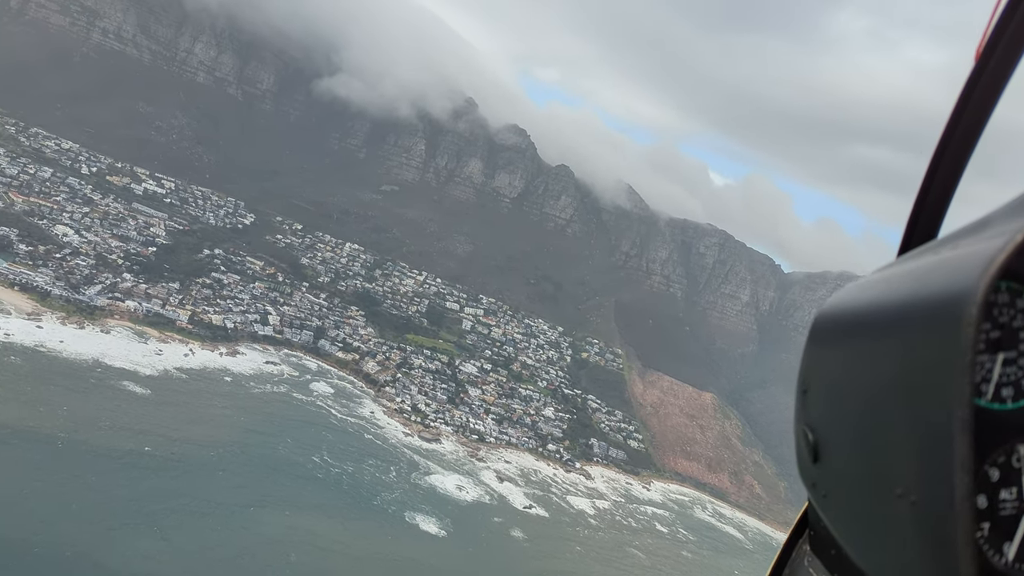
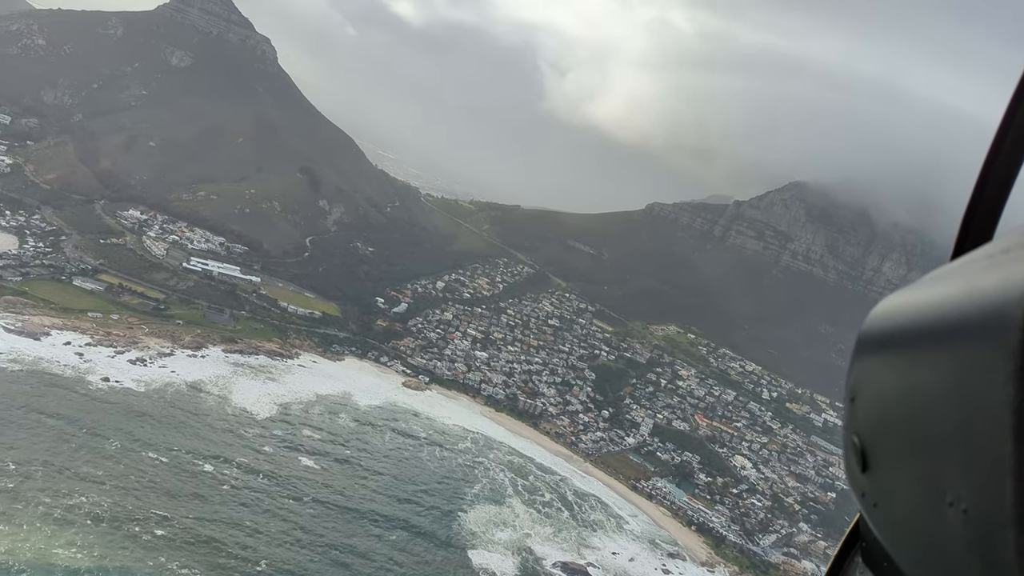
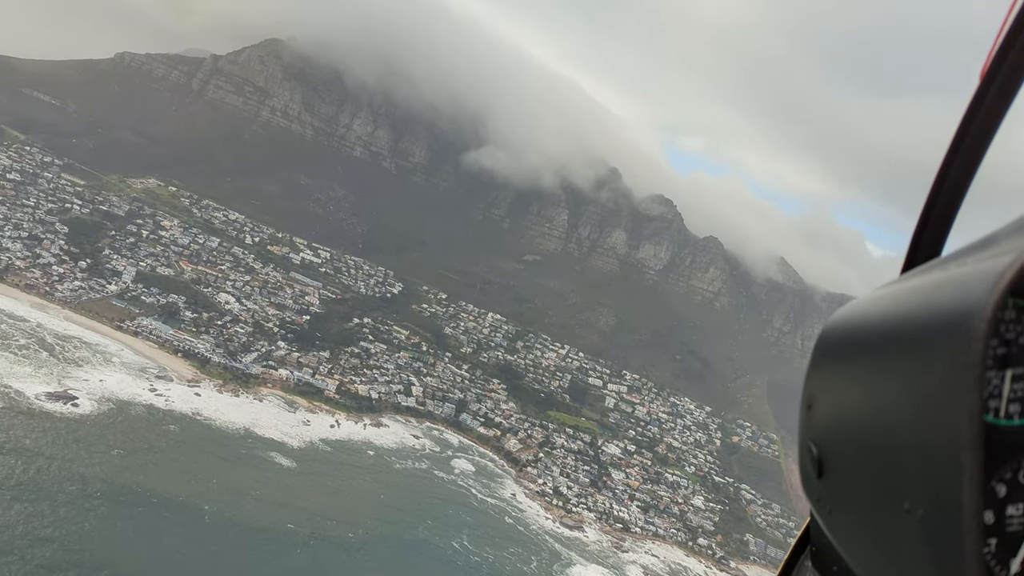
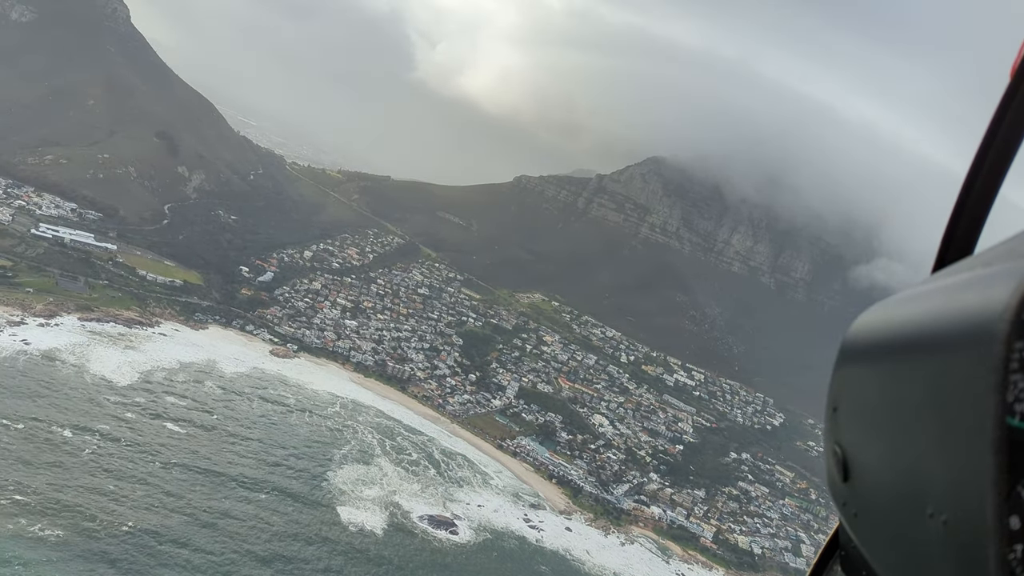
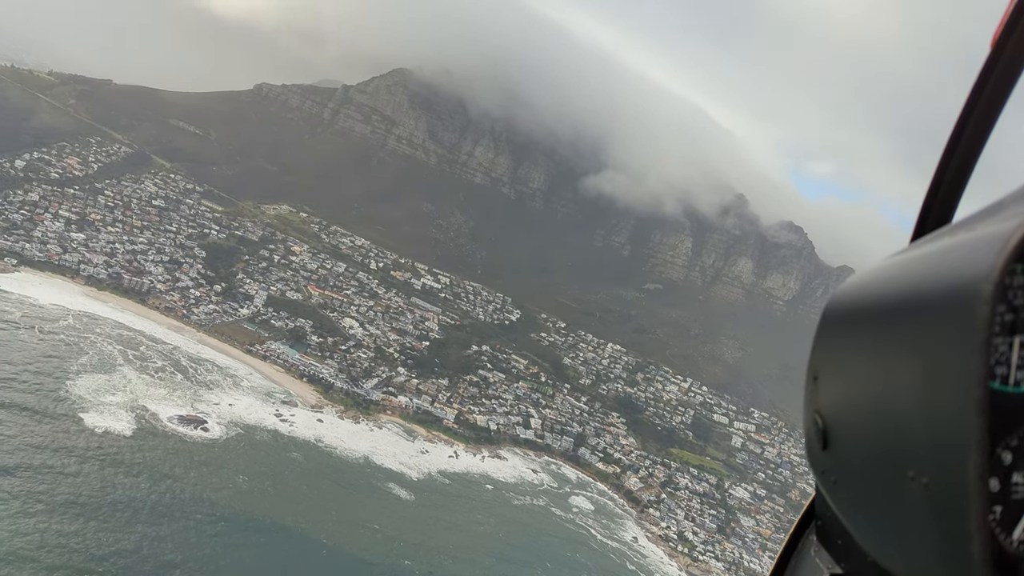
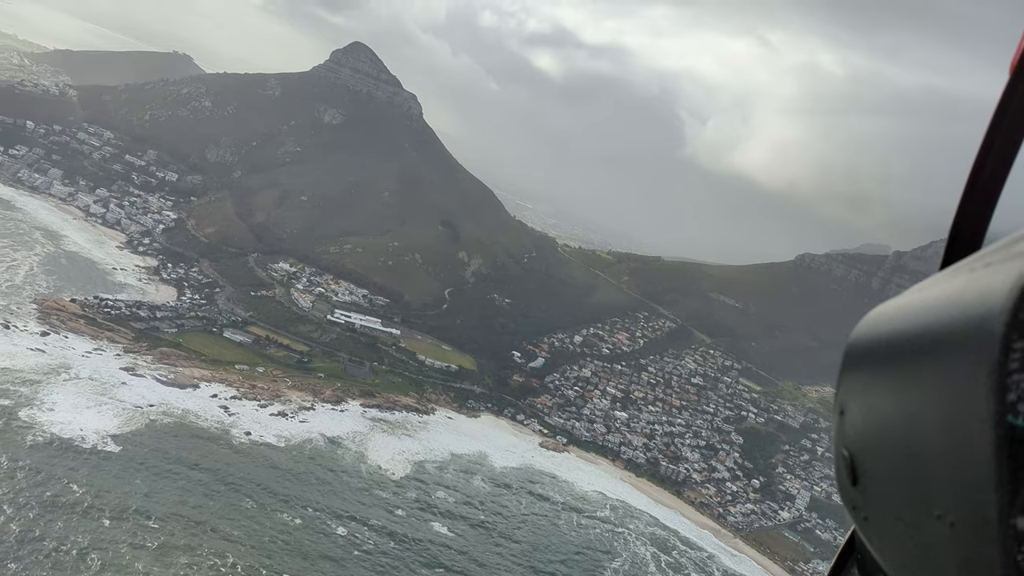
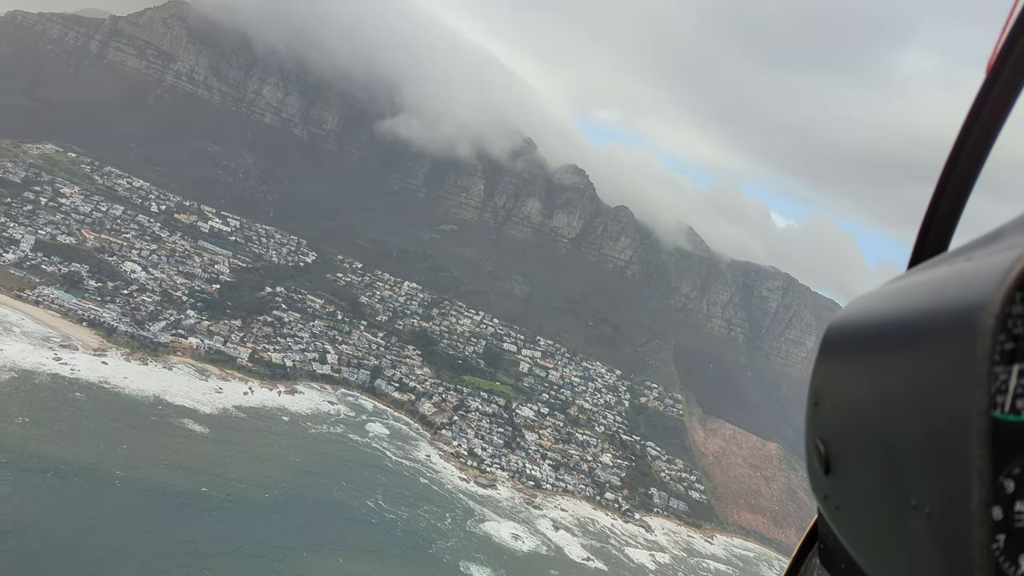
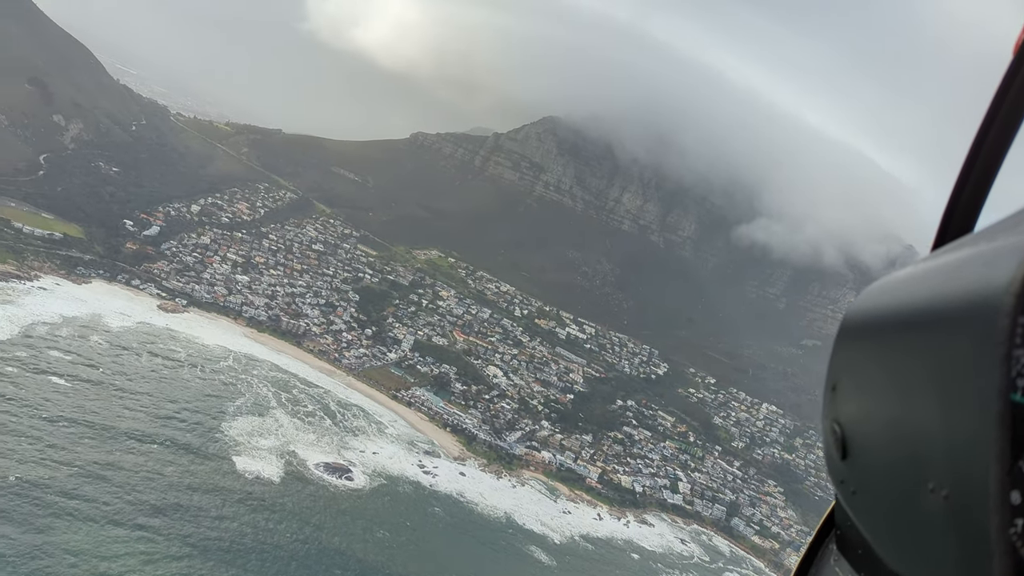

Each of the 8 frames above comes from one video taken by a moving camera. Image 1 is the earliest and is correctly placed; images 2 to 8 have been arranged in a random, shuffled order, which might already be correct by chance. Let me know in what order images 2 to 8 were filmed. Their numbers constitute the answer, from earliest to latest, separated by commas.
7, 3, 5, 8, 4, 2, 6
